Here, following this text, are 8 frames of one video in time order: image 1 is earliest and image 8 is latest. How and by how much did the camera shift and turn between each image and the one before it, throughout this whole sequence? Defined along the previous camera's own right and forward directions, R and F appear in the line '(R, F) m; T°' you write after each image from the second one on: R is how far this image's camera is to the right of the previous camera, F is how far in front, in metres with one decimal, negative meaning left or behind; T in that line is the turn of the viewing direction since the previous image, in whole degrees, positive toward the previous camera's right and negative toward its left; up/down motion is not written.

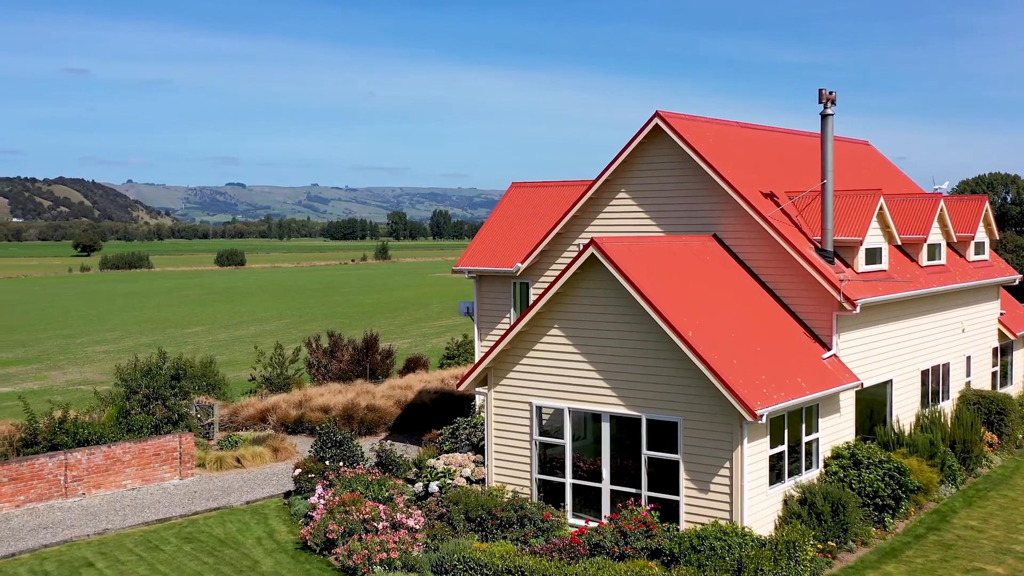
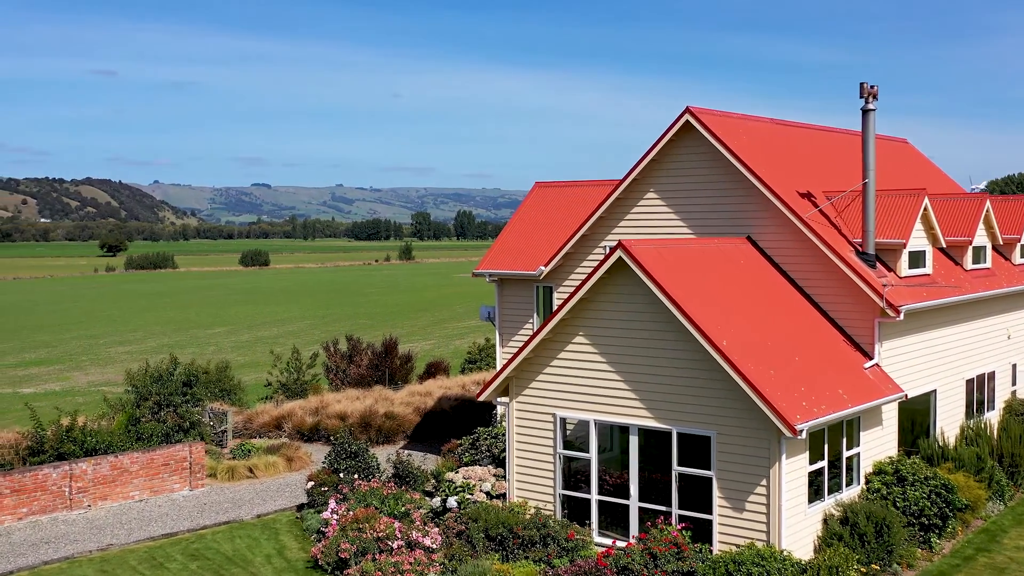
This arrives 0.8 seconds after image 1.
(0.0, +1.0) m; -1°
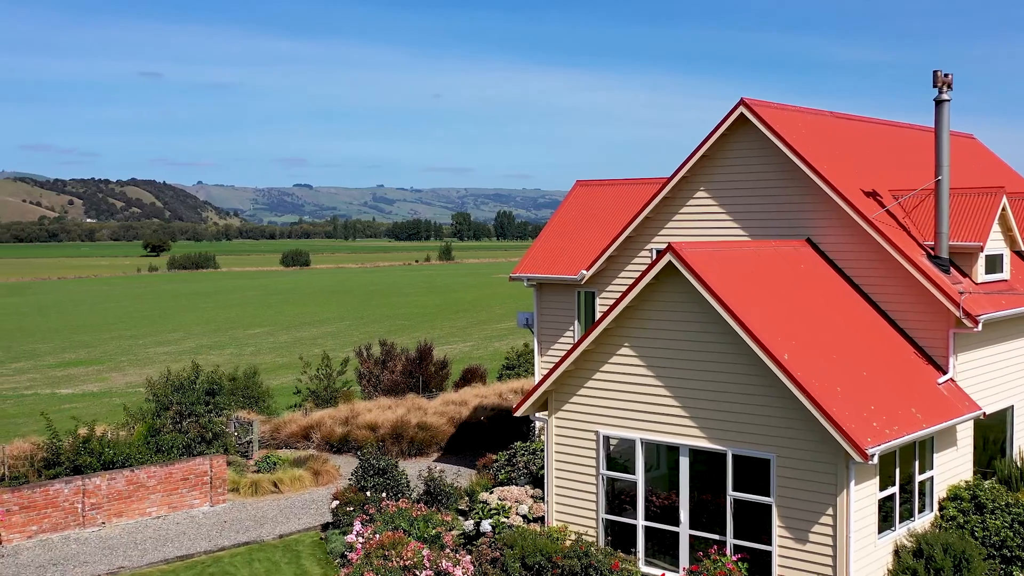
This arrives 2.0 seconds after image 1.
(0.0, +1.4) m; -2°
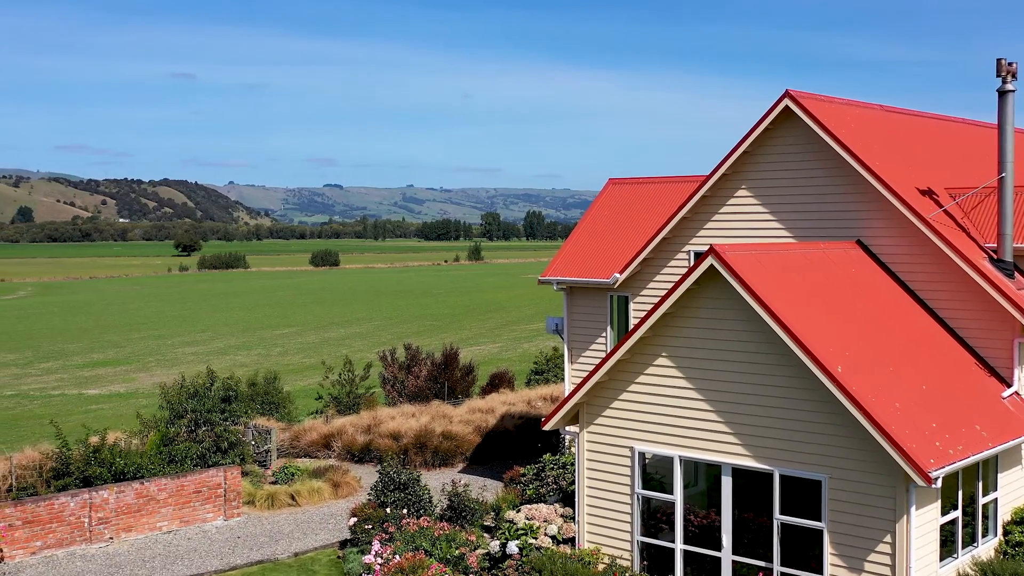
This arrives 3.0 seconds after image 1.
(0.0, +1.1) m; -1°
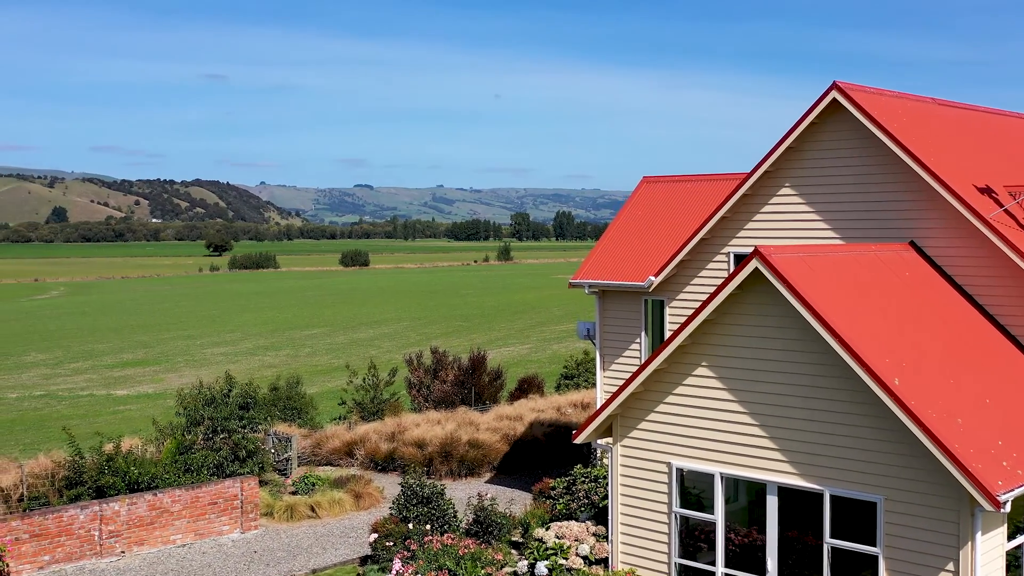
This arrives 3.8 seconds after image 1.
(0.0, +1.0) m; -2°
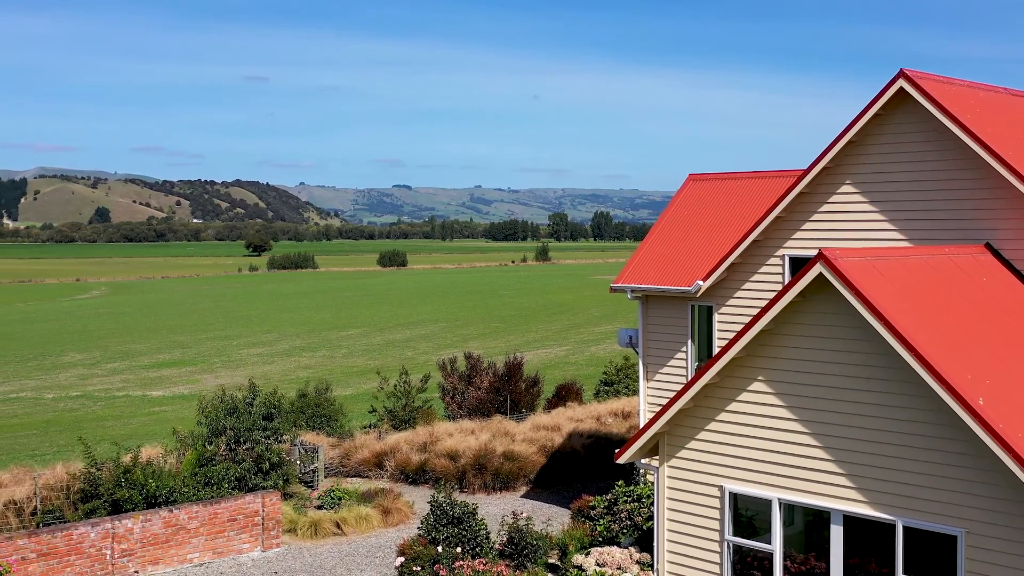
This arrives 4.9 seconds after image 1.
(0.0, +1.2) m; -2°
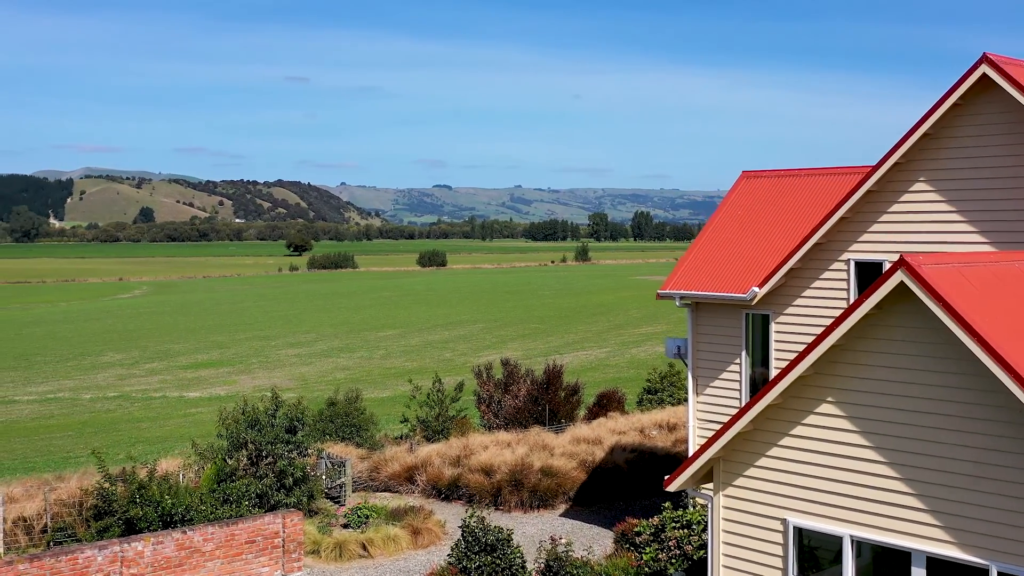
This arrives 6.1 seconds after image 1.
(0.0, +1.4) m; -2°
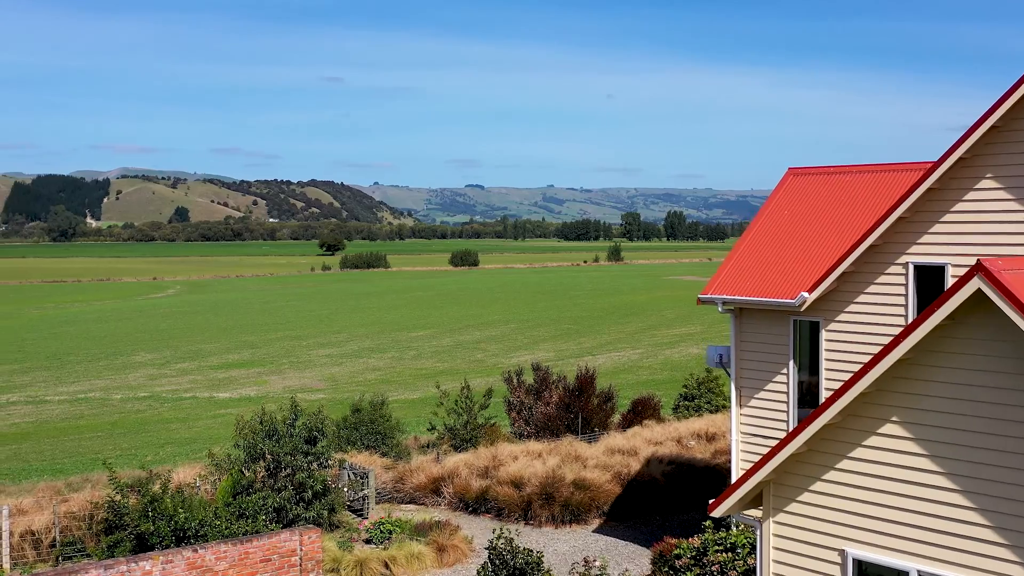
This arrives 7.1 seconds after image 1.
(0.0, +1.0) m; -2°
